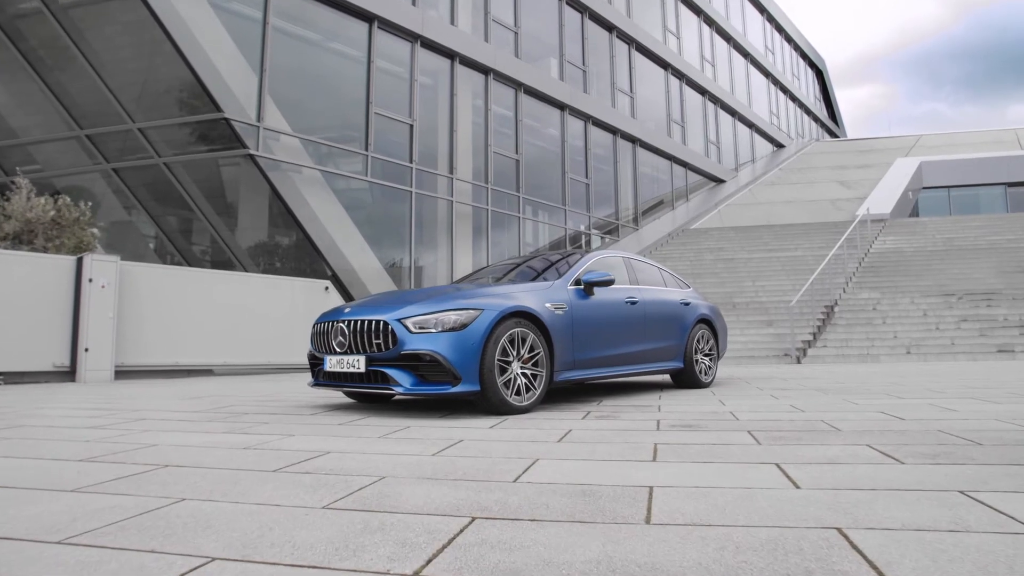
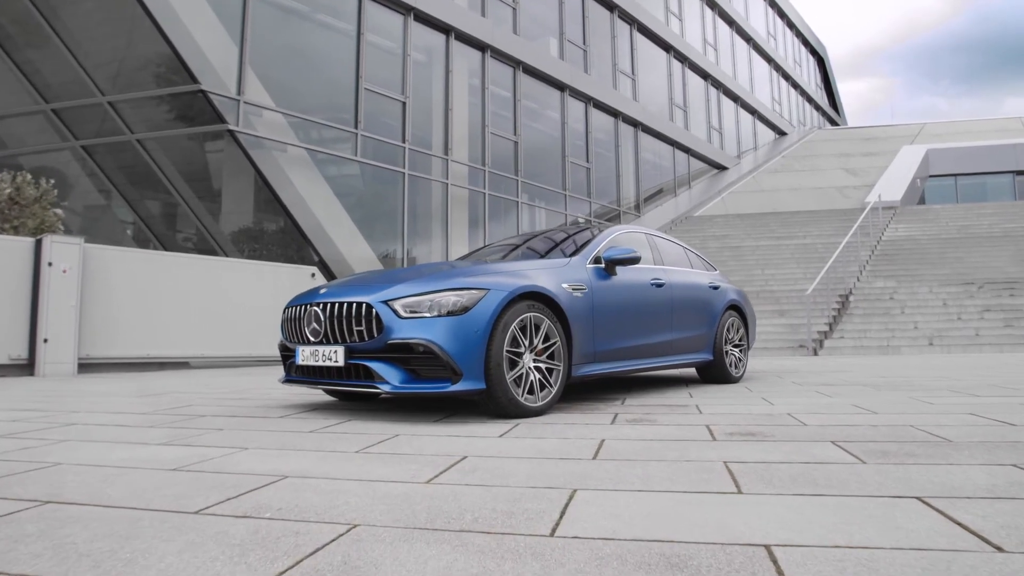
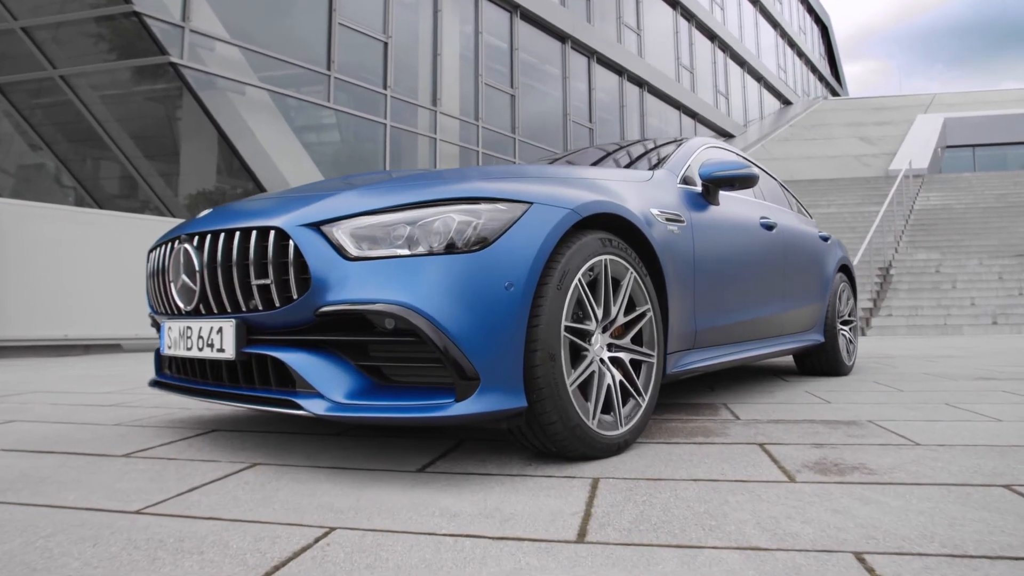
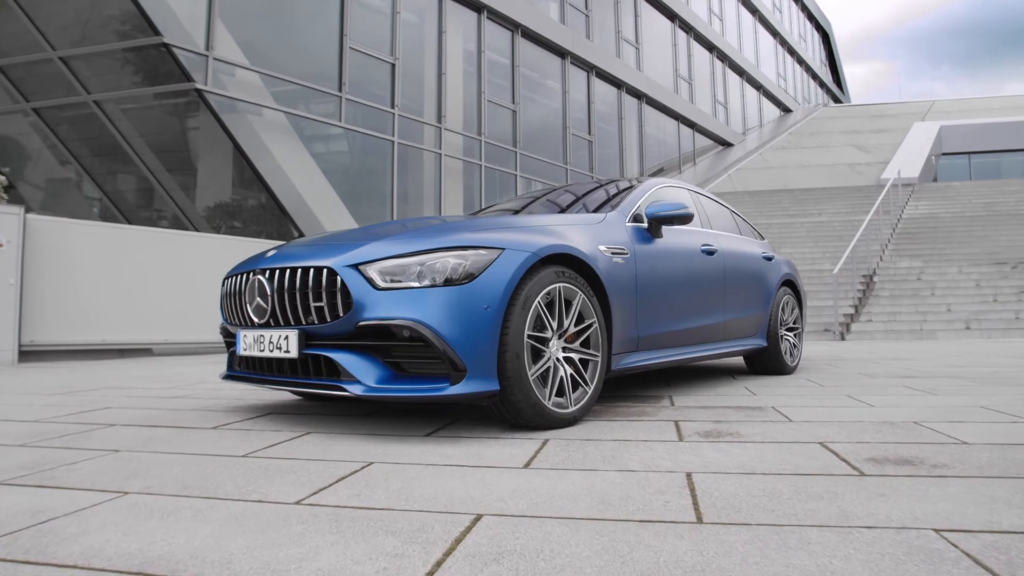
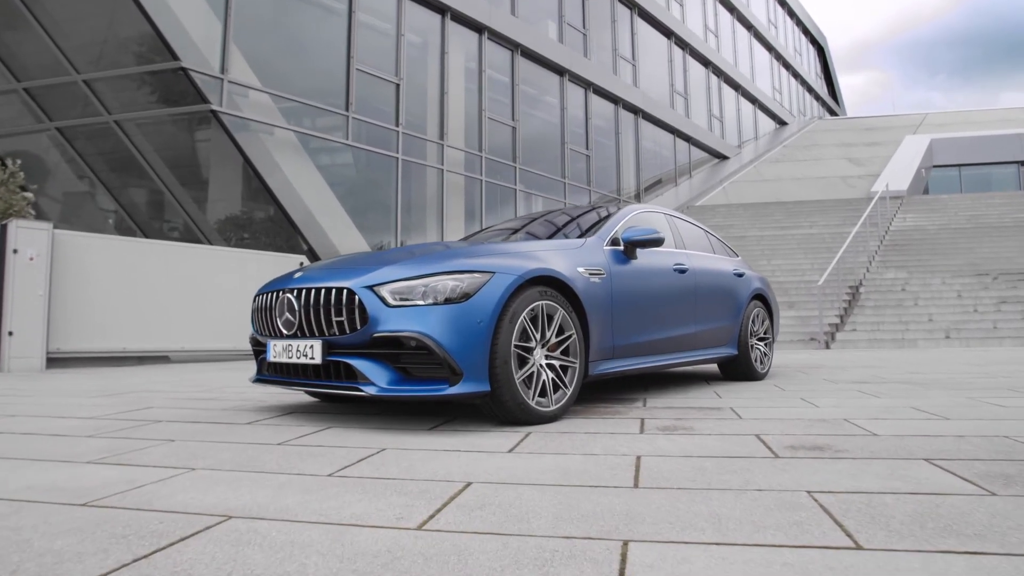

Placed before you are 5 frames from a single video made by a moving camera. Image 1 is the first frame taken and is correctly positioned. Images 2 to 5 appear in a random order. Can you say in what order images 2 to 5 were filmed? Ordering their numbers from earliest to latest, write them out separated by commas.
2, 5, 4, 3
